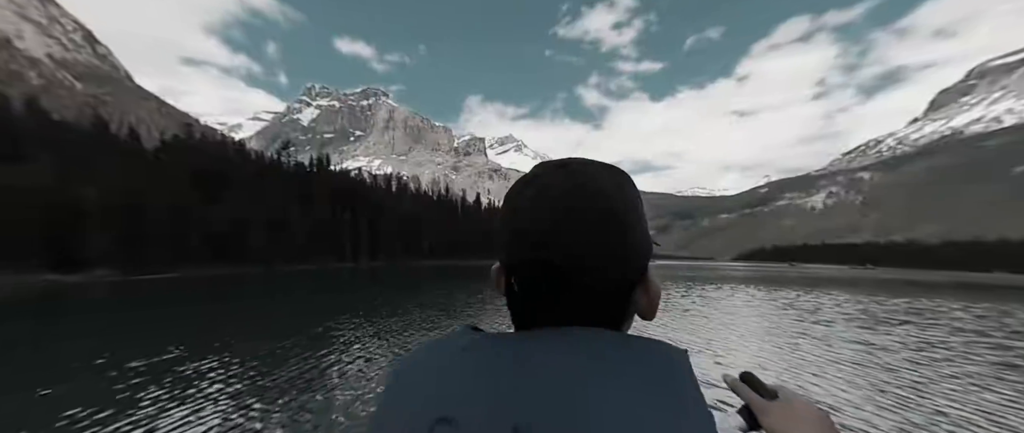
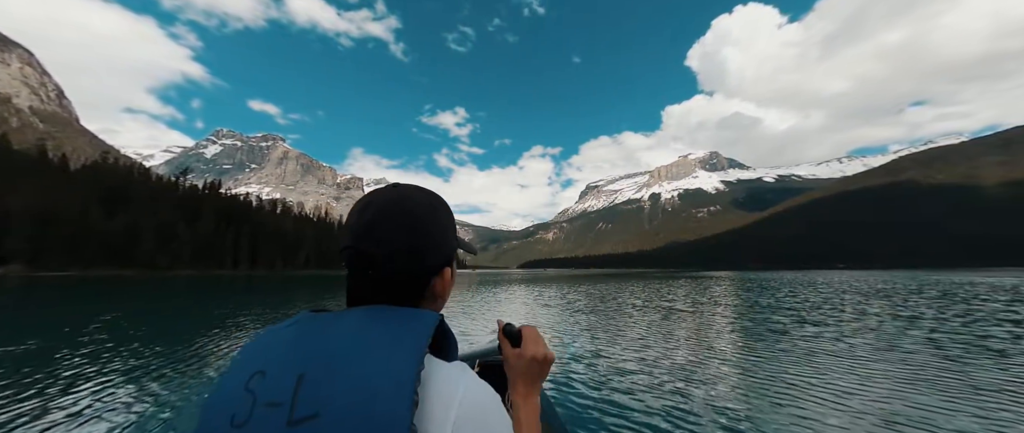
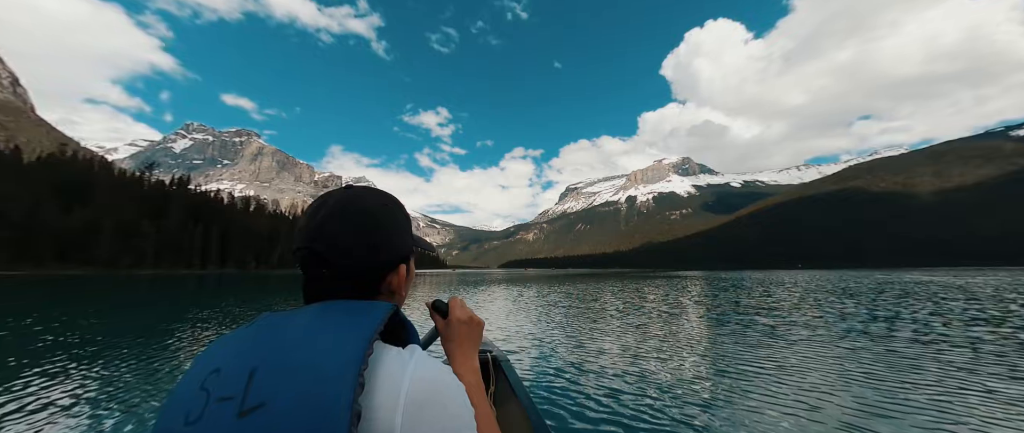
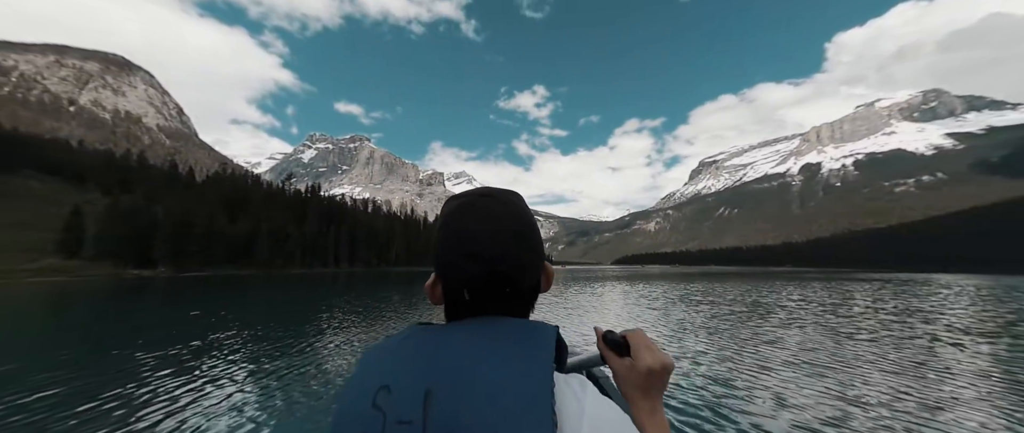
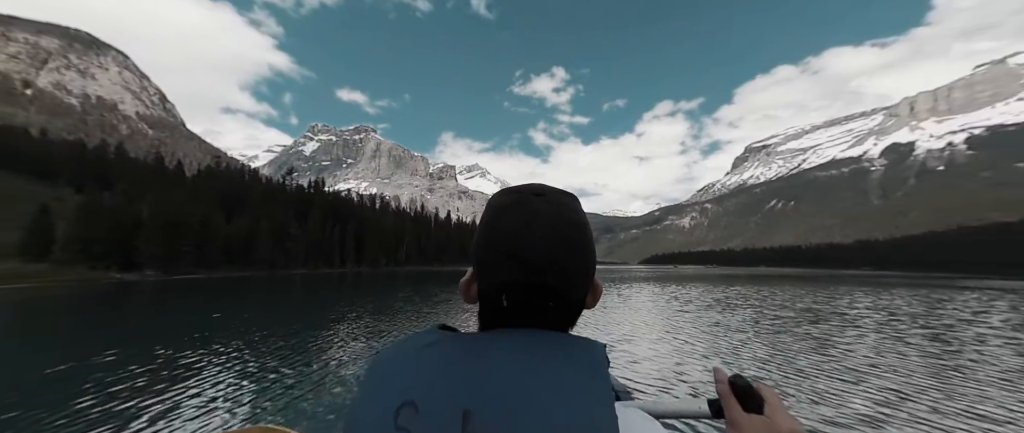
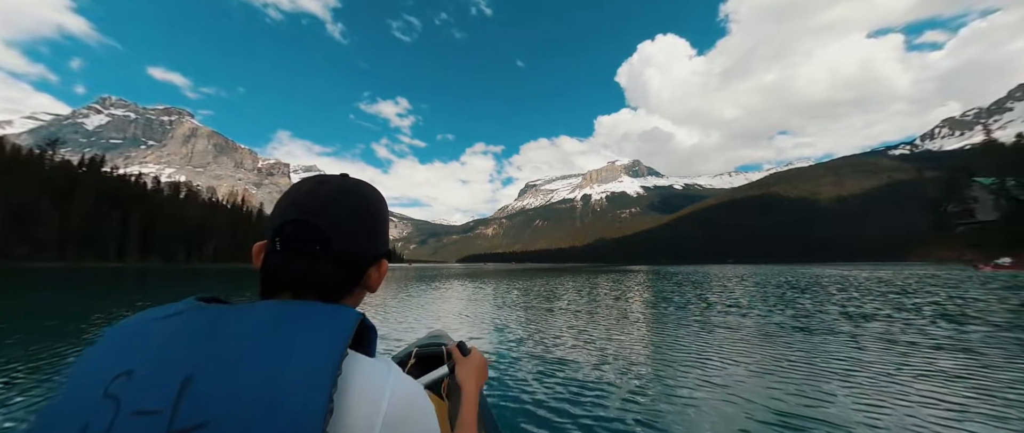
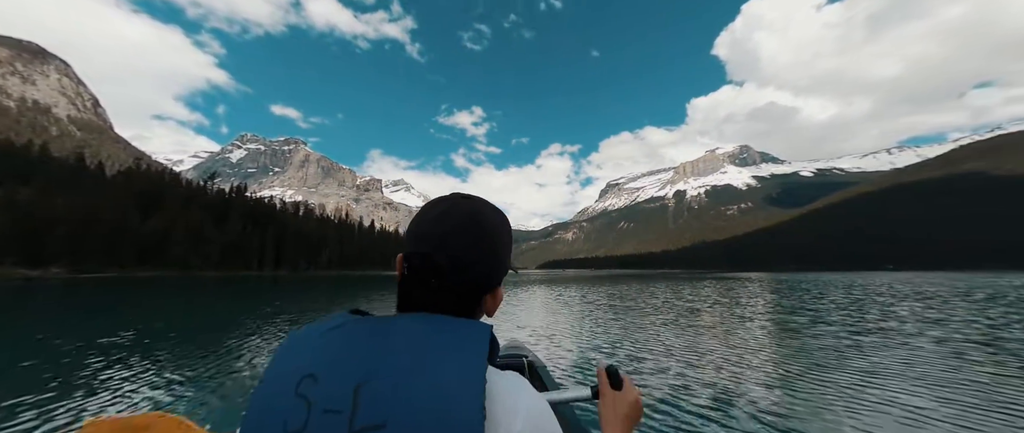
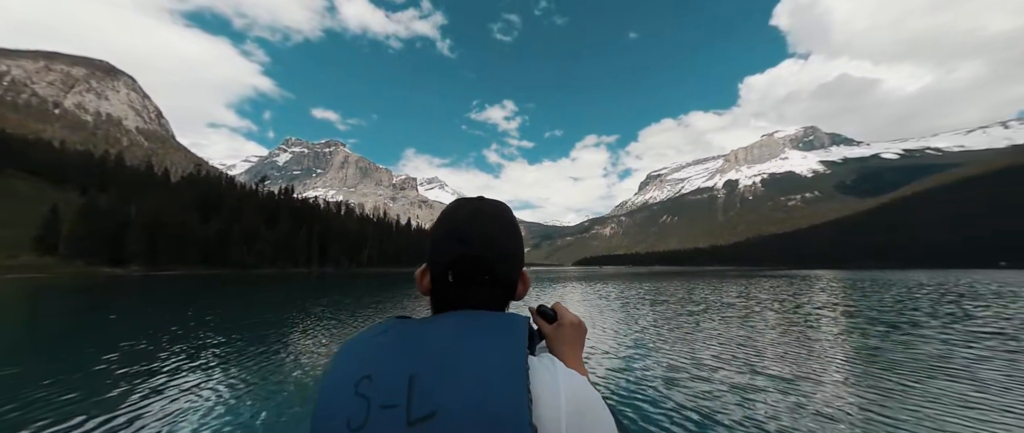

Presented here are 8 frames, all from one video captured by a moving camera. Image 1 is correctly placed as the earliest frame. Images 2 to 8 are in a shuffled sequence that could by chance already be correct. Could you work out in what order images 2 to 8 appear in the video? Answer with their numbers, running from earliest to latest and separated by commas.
5, 4, 8, 7, 2, 3, 6
